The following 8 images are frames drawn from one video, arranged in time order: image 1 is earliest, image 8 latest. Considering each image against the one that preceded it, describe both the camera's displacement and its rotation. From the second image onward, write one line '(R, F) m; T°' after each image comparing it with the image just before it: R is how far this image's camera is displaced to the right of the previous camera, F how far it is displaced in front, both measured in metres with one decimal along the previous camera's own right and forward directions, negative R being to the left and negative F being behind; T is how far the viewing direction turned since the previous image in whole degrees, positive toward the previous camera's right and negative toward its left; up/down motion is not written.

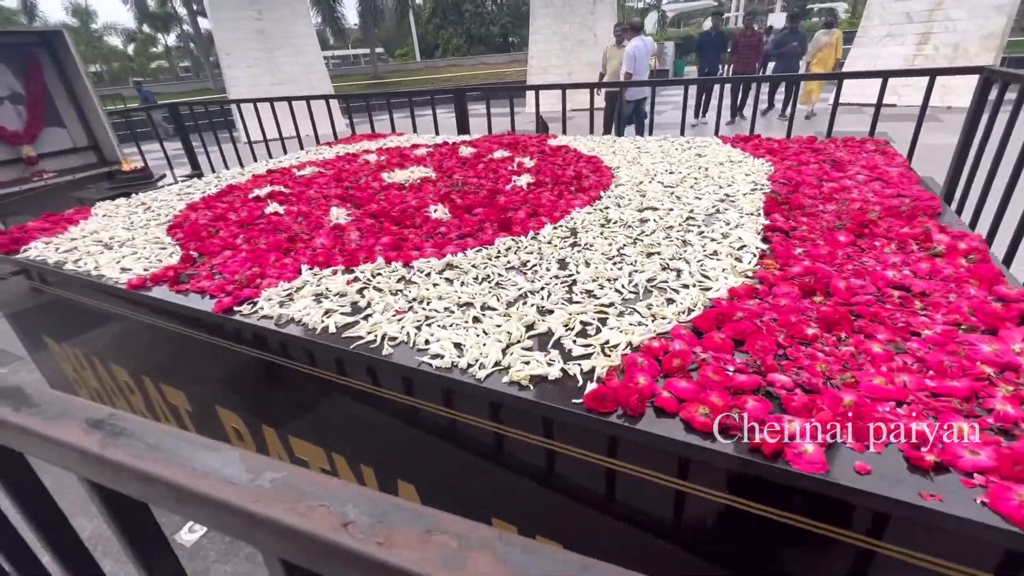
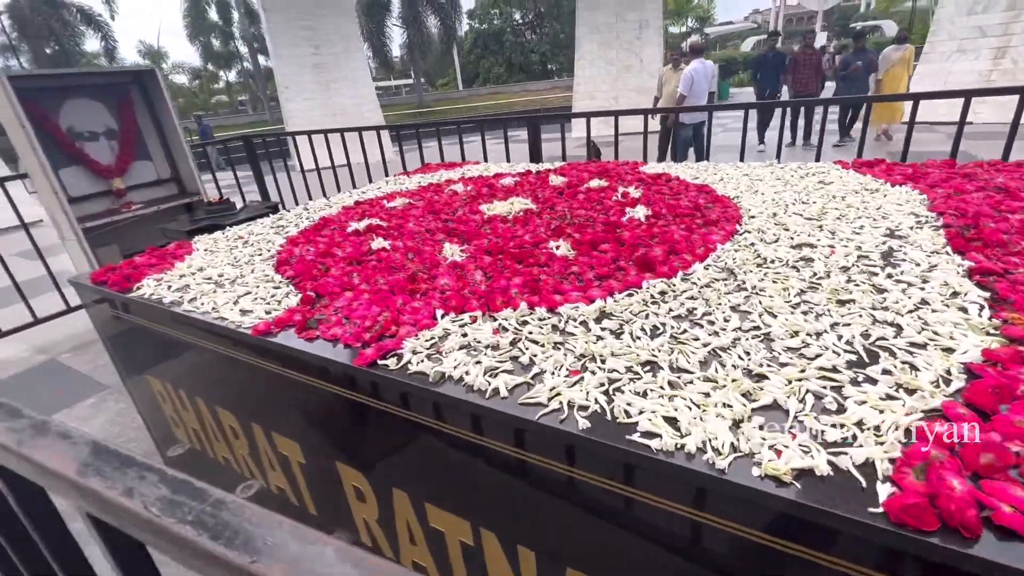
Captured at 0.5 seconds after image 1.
(-0.3, +0.1) m; -4°
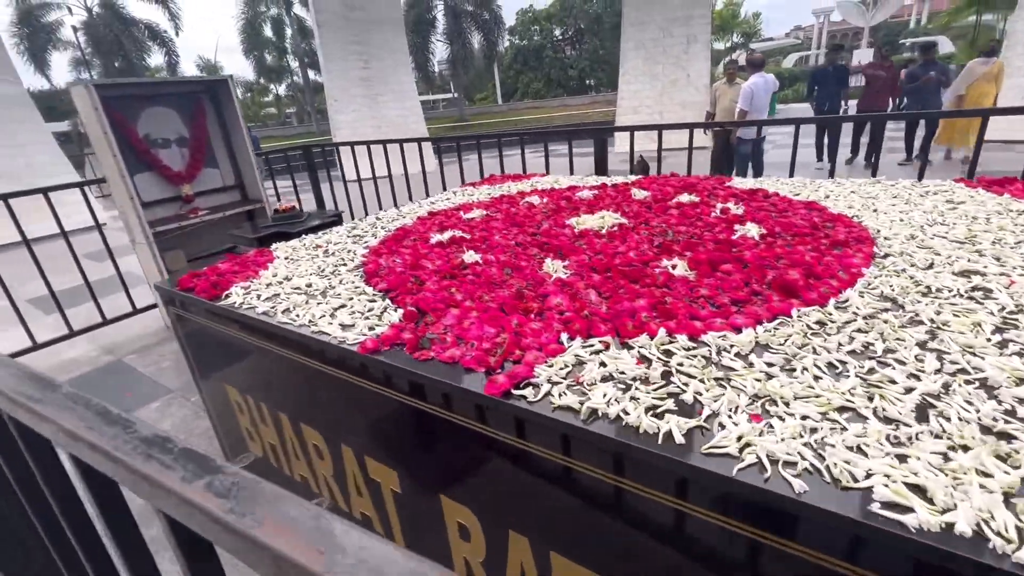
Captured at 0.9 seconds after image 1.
(-0.2, +0.1) m; -3°
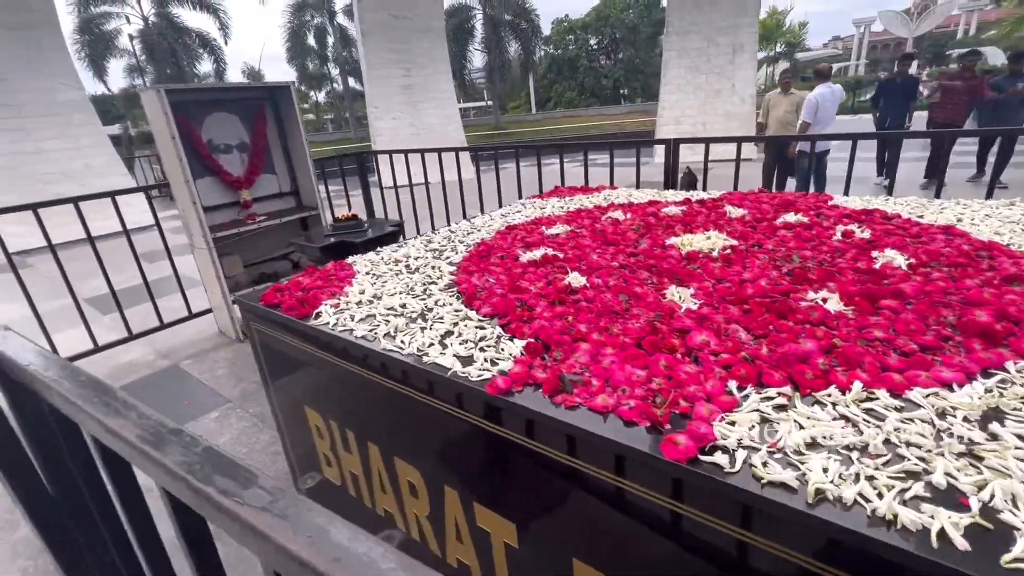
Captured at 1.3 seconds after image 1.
(-0.3, +0.1) m; -3°
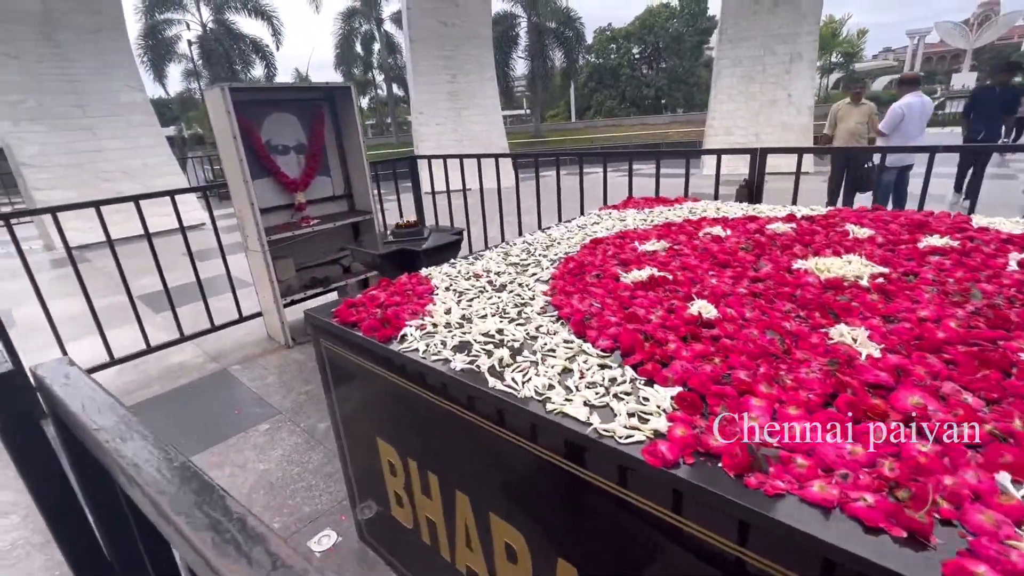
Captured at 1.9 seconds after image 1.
(-0.2, +0.2) m; -3°
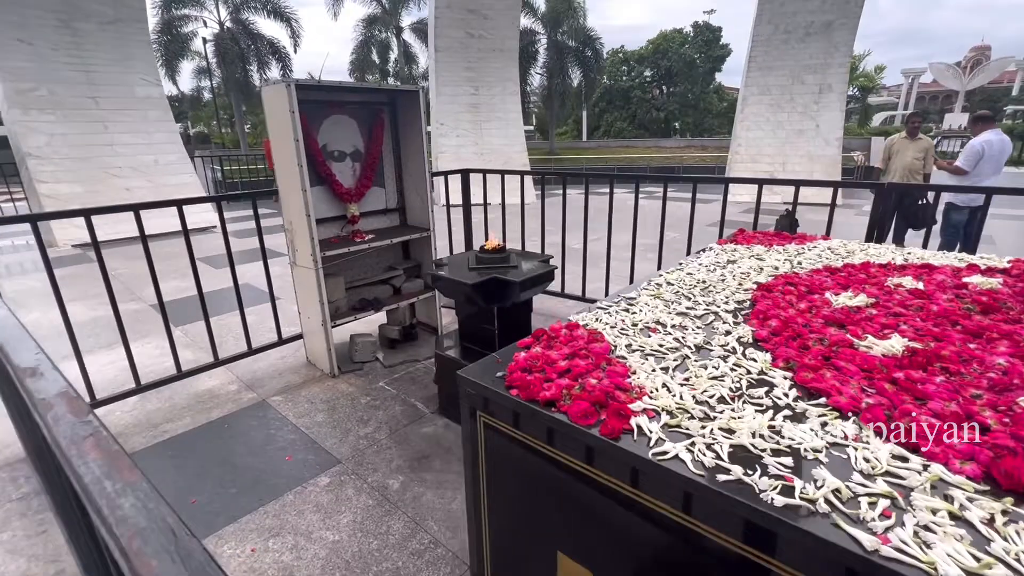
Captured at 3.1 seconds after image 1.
(-0.6, +0.4) m; +1°
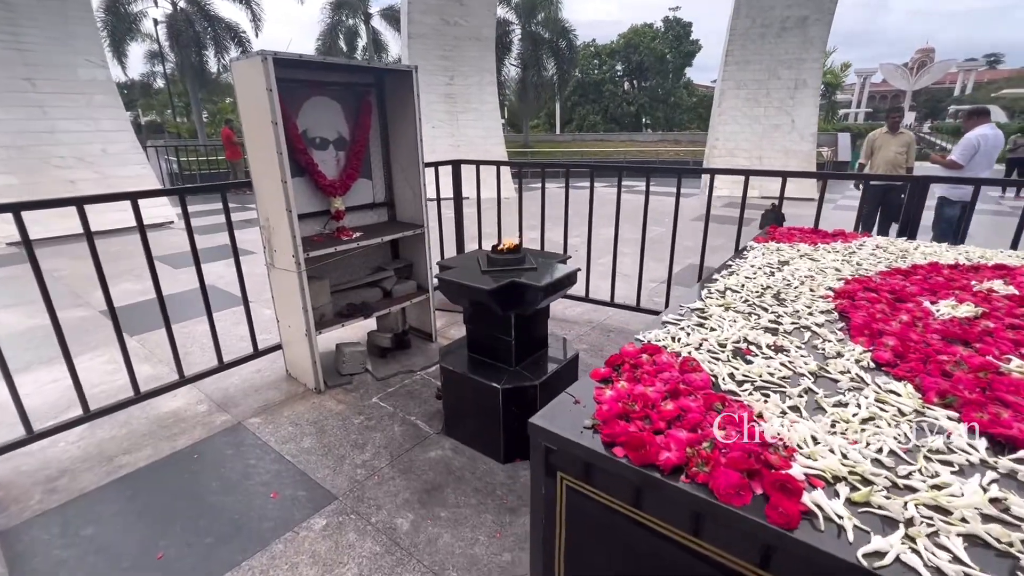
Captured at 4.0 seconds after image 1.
(-0.2, +0.3) m; +4°
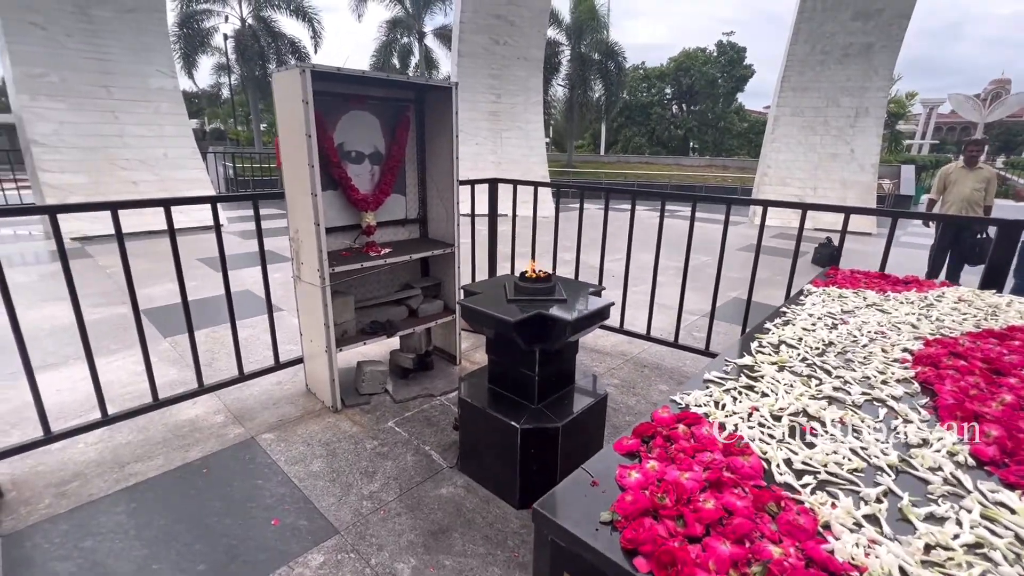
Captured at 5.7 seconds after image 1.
(0.0, +0.1) m; -4°
